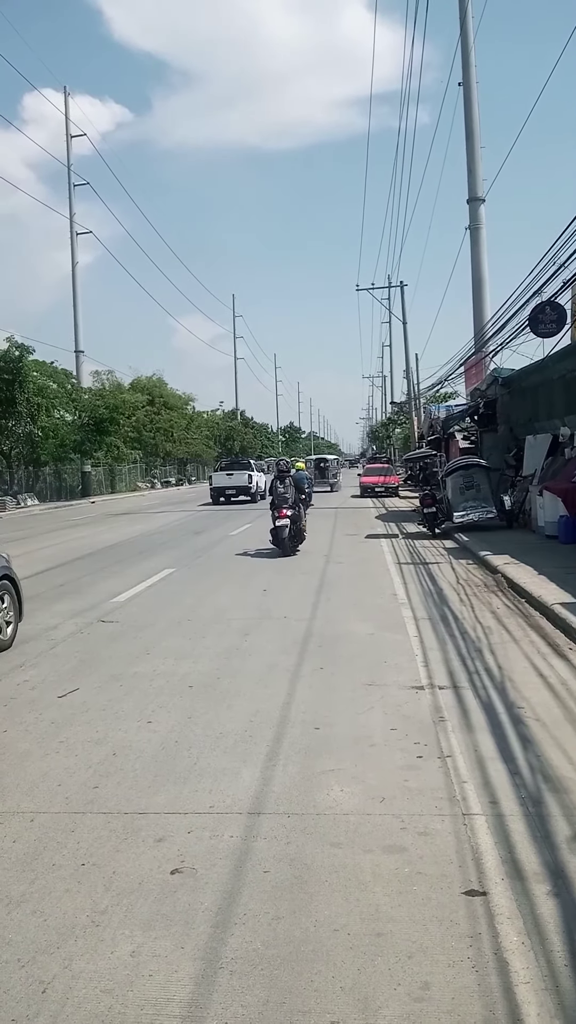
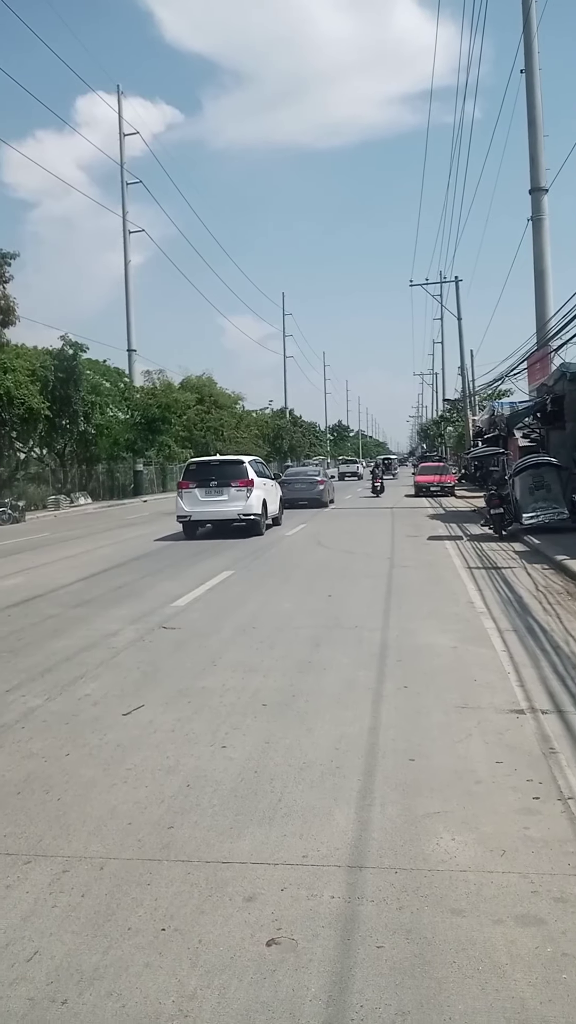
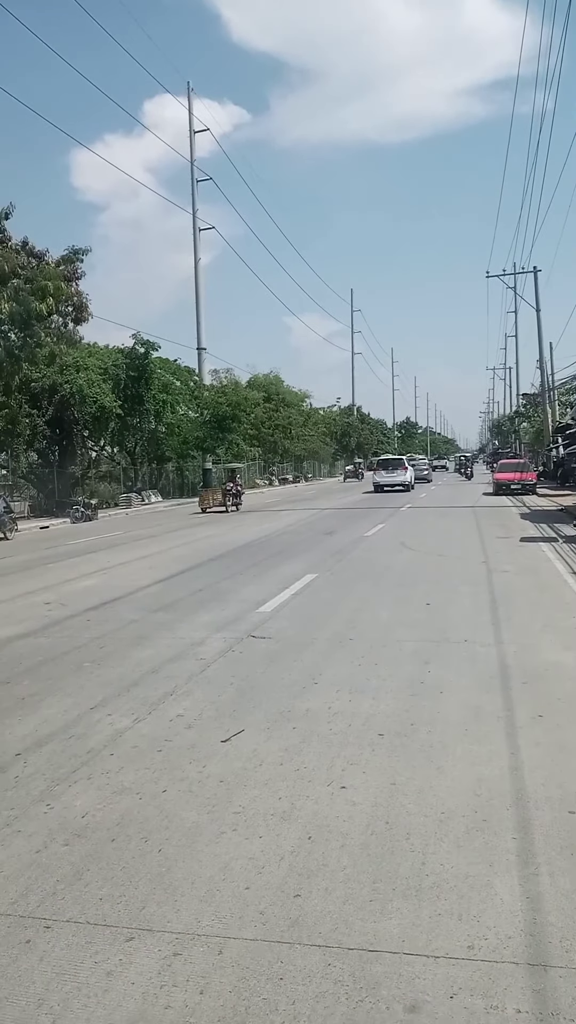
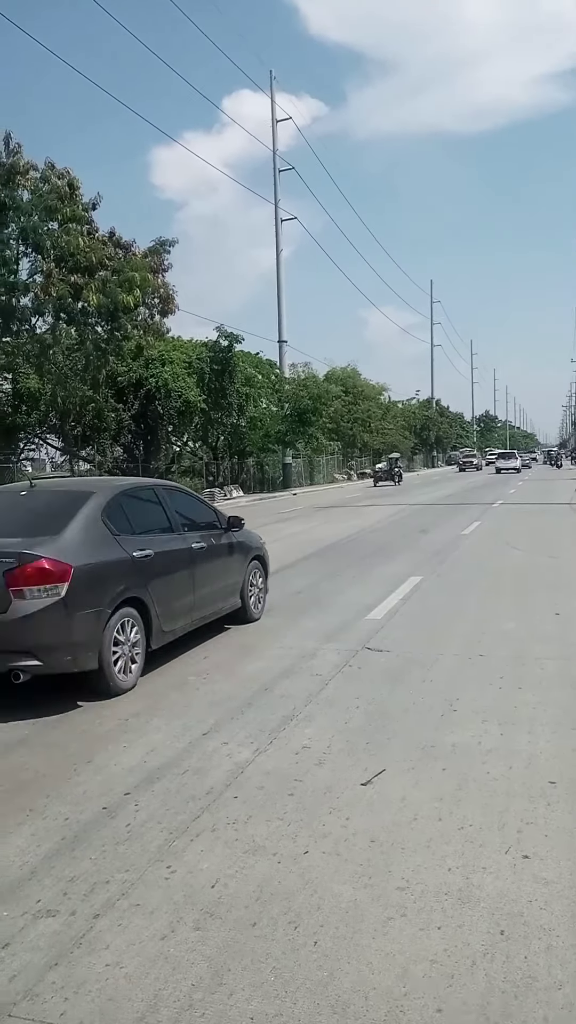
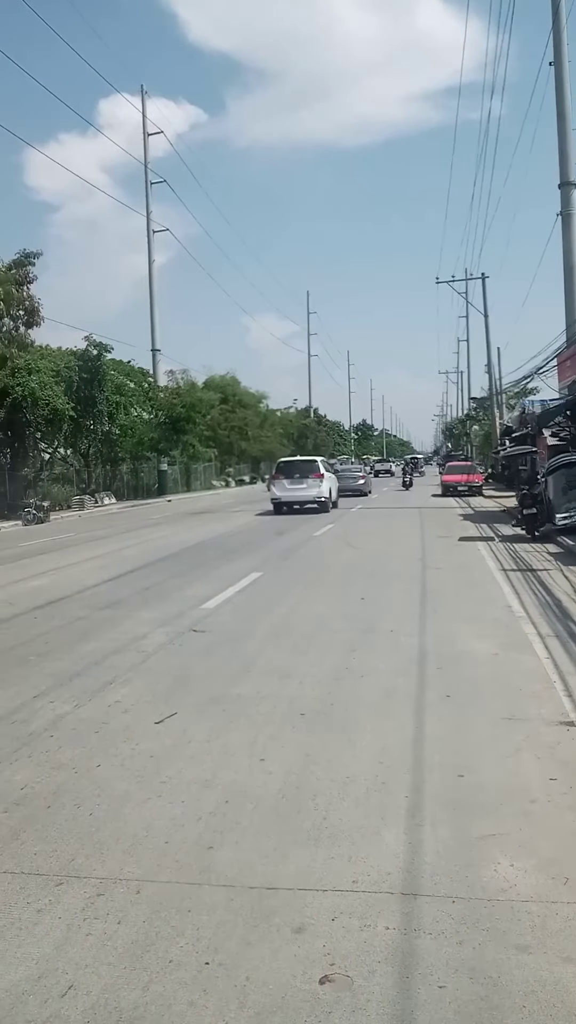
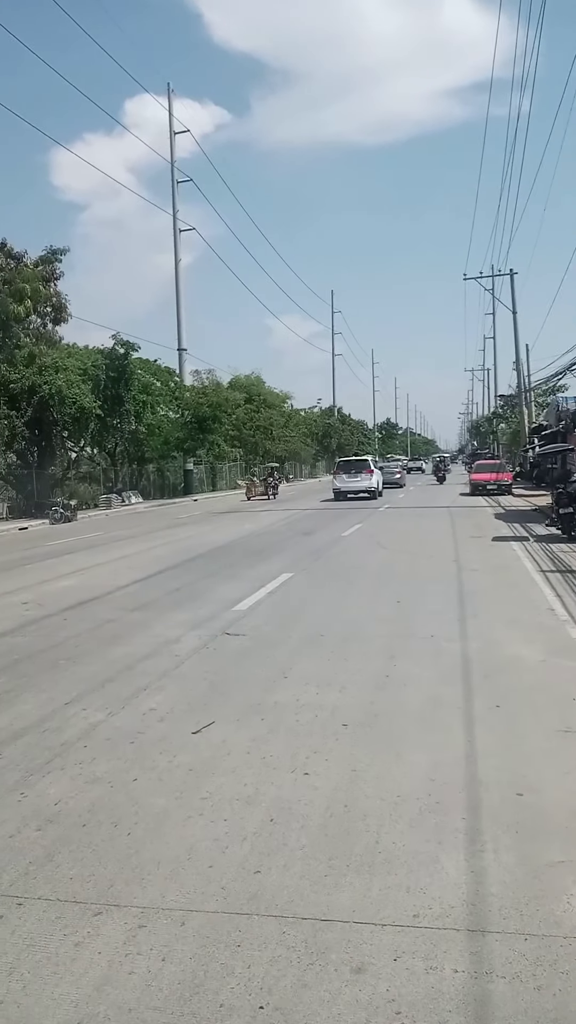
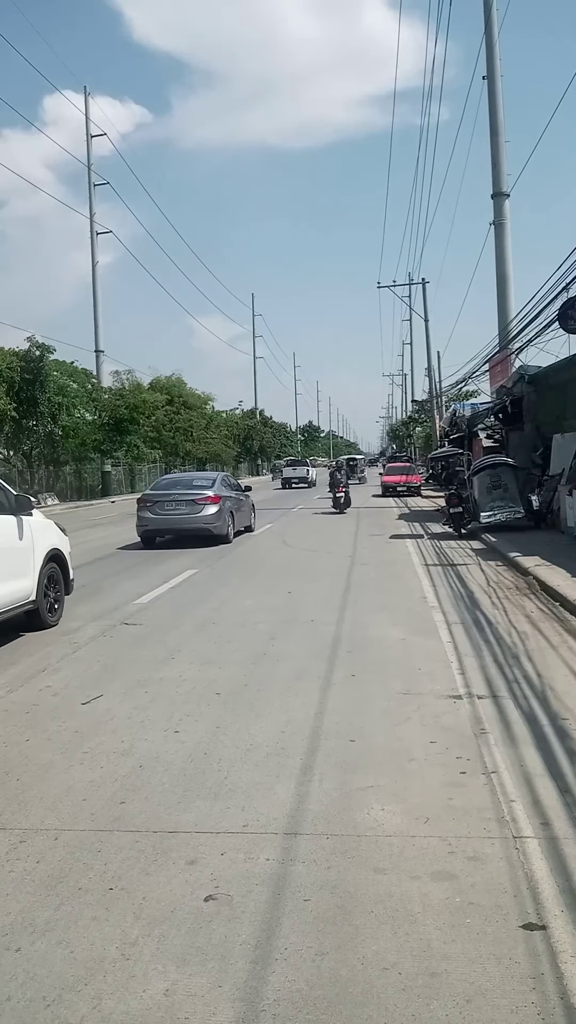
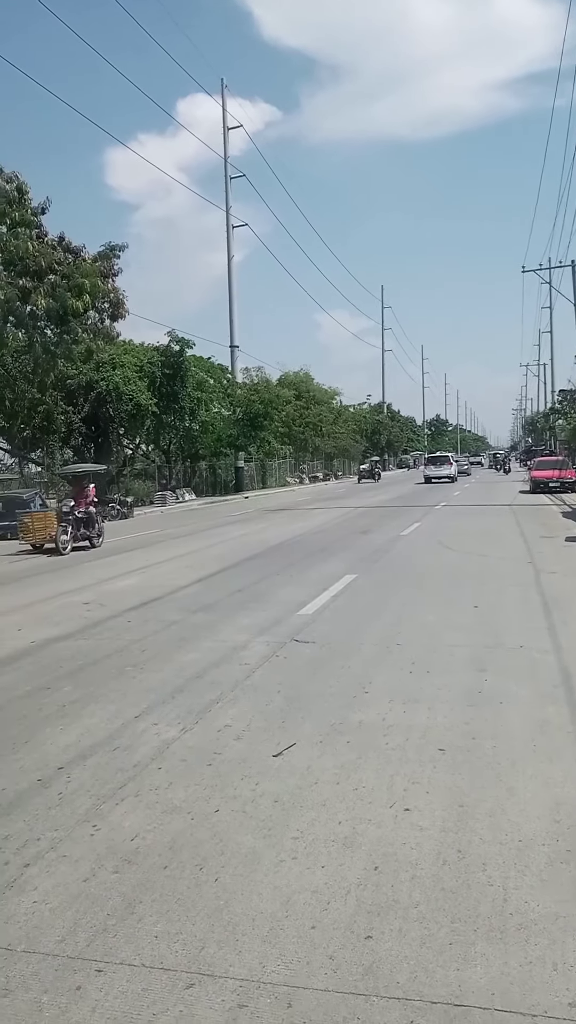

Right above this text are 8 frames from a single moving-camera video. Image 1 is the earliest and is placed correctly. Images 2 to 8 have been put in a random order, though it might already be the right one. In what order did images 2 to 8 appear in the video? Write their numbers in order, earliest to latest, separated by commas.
7, 2, 5, 6, 3, 8, 4
